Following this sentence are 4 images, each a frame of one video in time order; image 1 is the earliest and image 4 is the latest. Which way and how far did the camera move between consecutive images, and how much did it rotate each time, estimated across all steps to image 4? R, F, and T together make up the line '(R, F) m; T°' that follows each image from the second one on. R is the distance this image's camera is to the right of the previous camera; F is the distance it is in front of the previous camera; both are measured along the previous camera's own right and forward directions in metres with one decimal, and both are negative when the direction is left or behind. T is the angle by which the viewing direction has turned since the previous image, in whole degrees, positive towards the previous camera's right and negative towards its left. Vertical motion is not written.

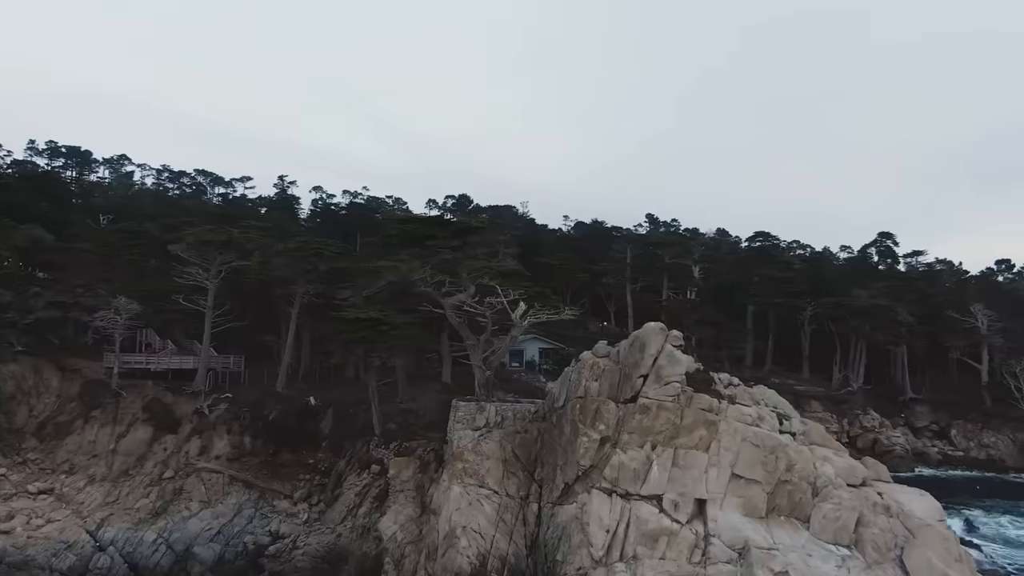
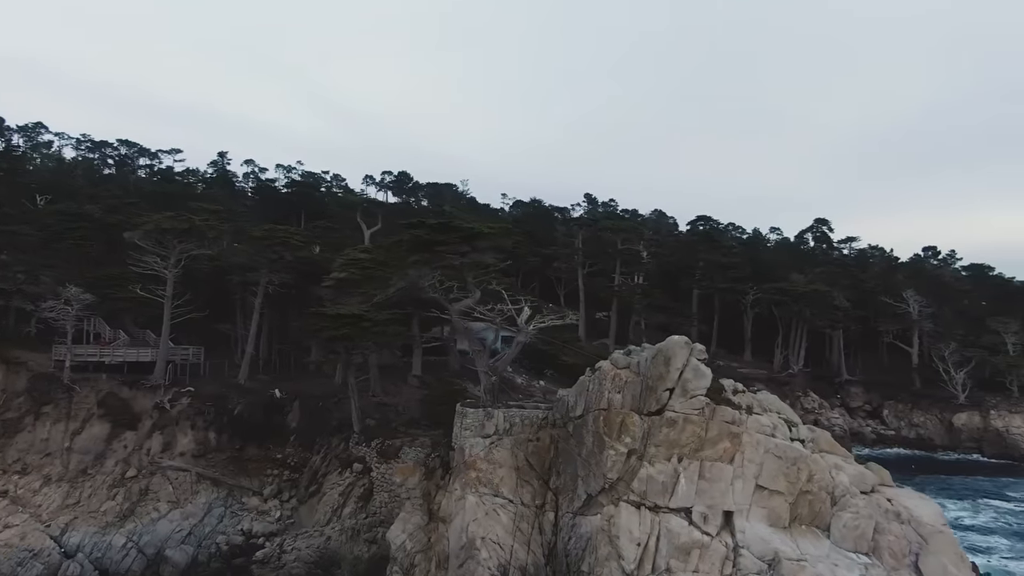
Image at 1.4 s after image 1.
(-1.2, +0.1) m; +5°
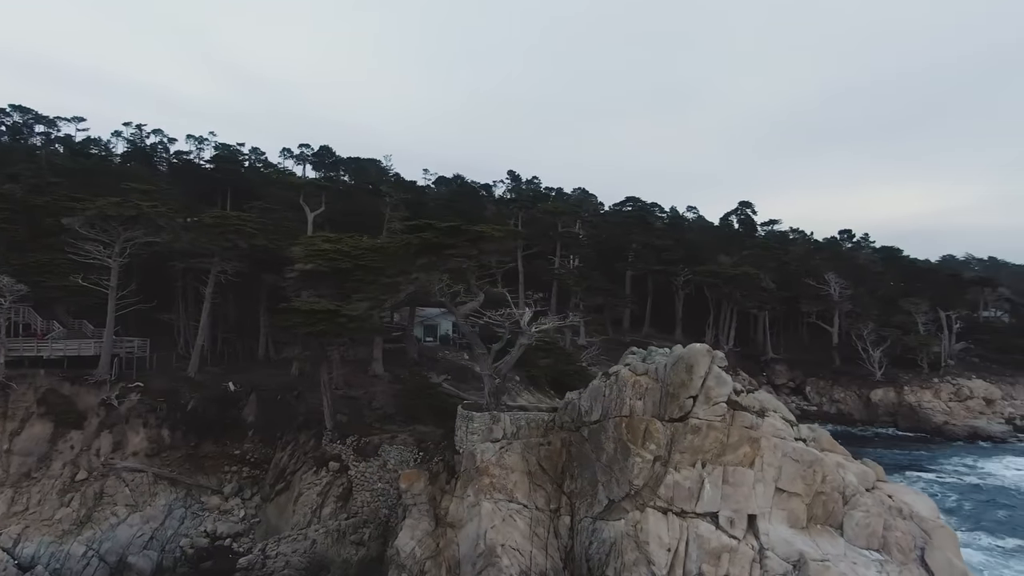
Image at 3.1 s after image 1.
(-1.4, +0.2) m; +6°
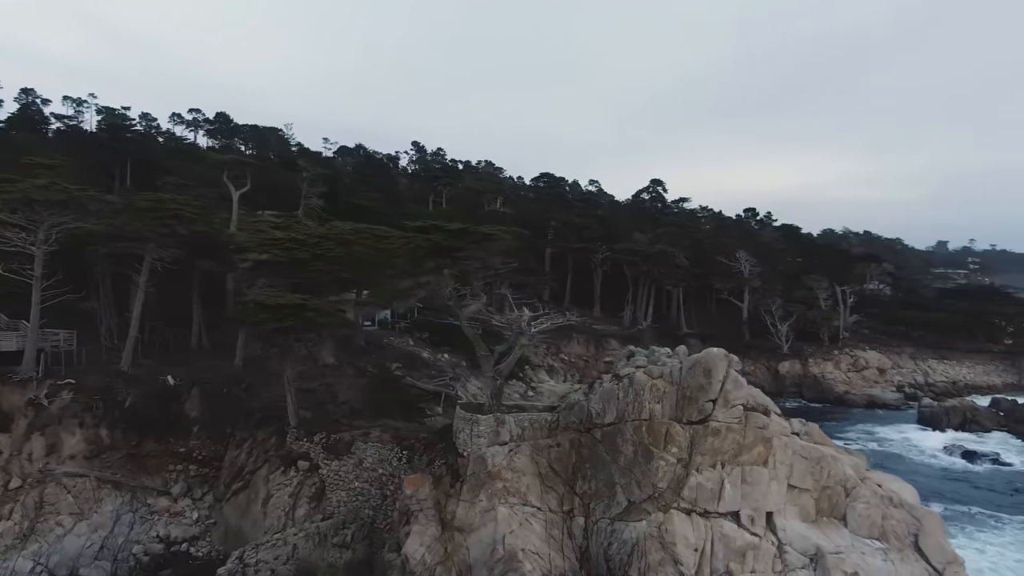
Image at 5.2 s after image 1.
(-1.6, +0.2) m; +8°
